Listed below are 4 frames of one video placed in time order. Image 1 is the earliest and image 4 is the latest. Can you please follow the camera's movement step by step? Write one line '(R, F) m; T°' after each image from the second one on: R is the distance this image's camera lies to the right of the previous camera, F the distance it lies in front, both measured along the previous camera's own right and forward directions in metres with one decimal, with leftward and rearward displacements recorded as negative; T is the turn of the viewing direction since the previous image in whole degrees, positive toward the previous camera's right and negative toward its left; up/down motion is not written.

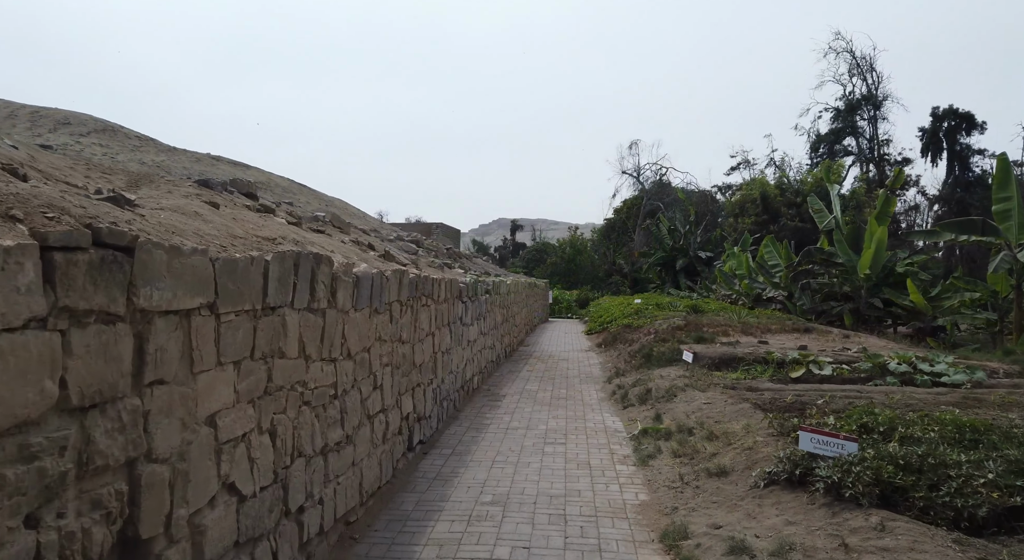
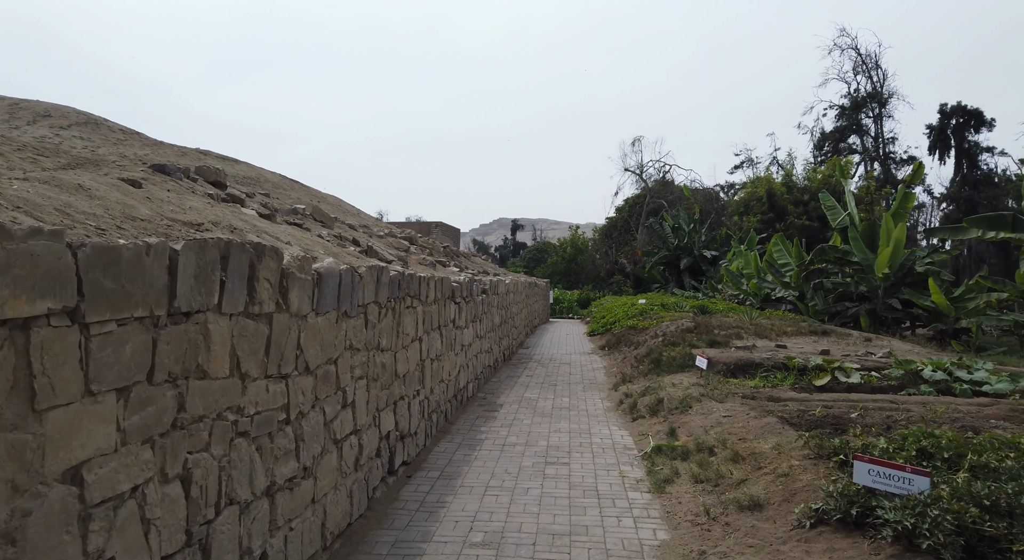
(0.0, +0.7) m; 0°
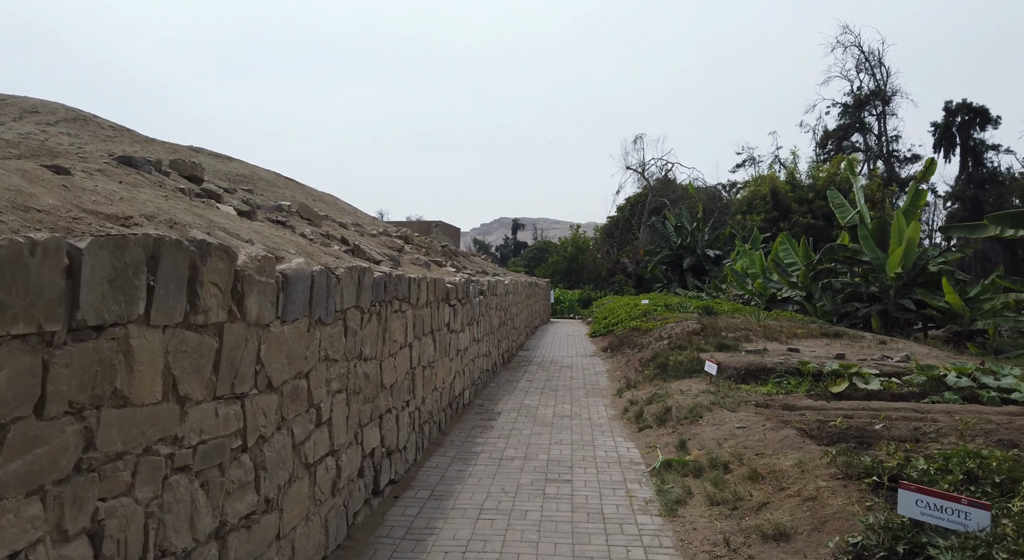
(0.0, +0.4) m; 0°
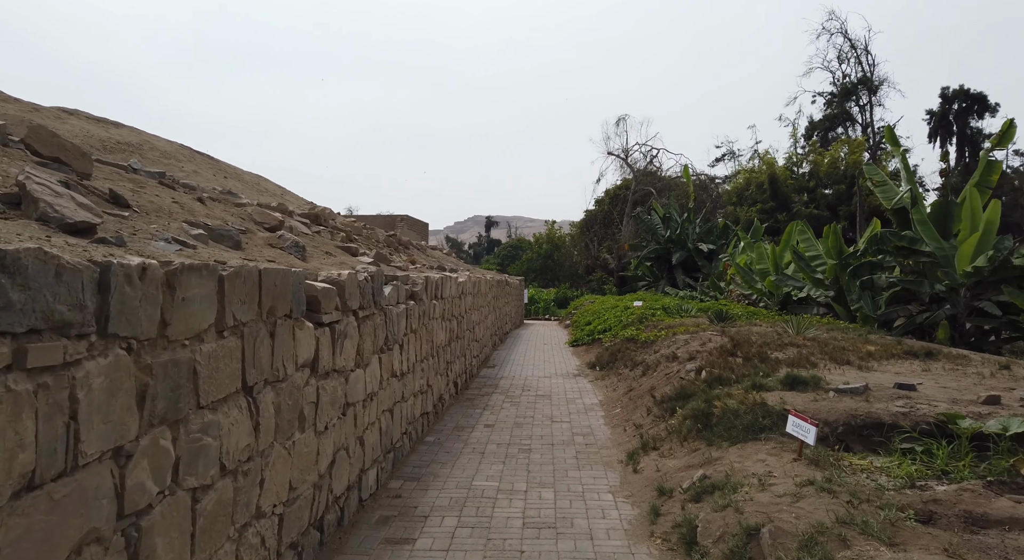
(+0.3, +3.4) m; +2°
